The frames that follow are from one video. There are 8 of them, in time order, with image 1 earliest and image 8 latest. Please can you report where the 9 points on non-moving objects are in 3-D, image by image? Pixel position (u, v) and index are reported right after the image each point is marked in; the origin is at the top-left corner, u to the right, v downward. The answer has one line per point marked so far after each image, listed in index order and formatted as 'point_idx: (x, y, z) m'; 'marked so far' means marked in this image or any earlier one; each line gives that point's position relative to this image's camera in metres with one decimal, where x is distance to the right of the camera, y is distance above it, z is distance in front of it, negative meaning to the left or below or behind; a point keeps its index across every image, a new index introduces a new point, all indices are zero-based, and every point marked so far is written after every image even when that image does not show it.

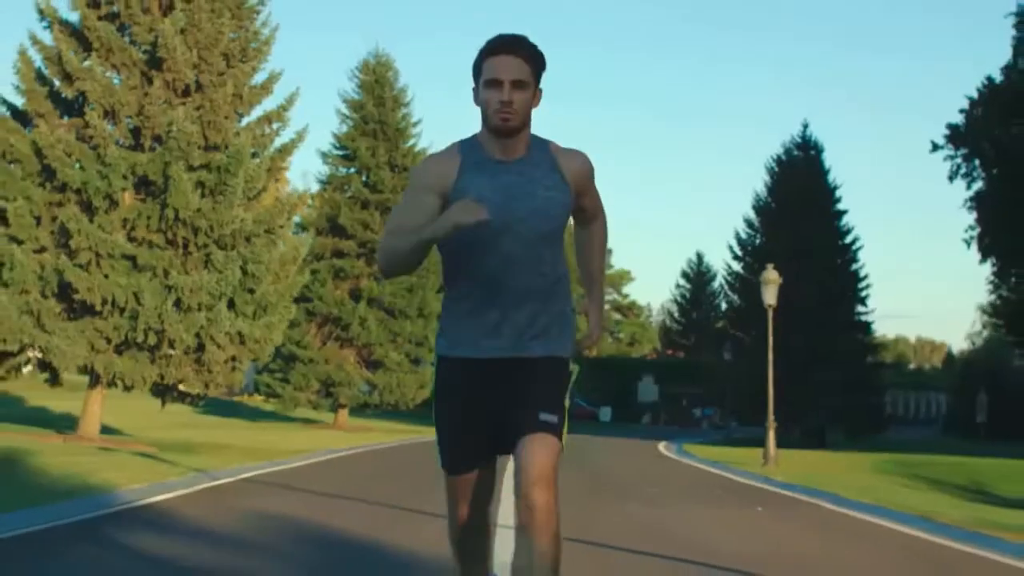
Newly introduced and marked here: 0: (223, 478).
0: (-3.8, -2.5, +18.5) m
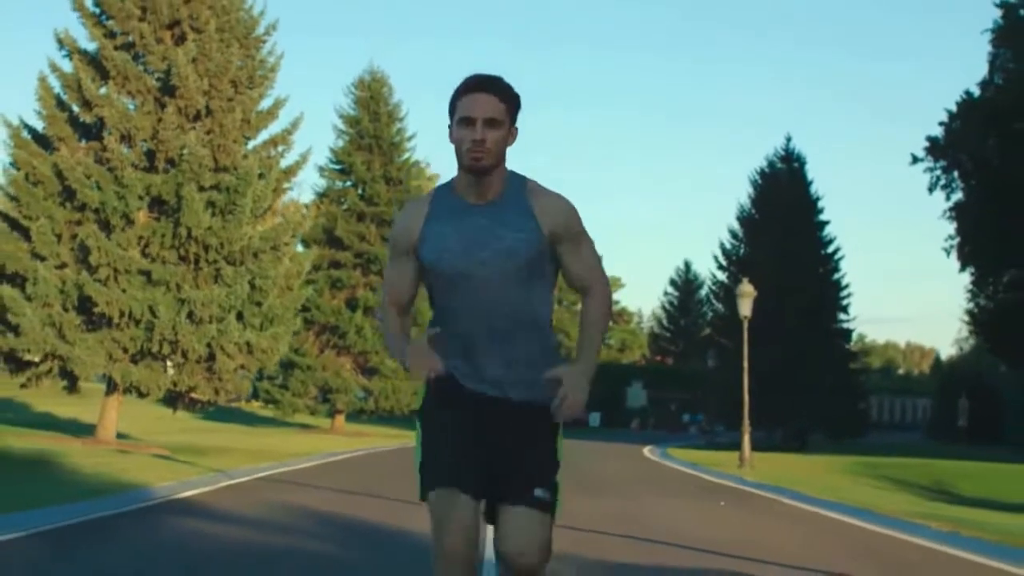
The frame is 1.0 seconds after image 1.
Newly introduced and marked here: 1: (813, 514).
0: (-3.9, -2.7, +20.4) m
1: (+4.0, -3.0, +19.1) m
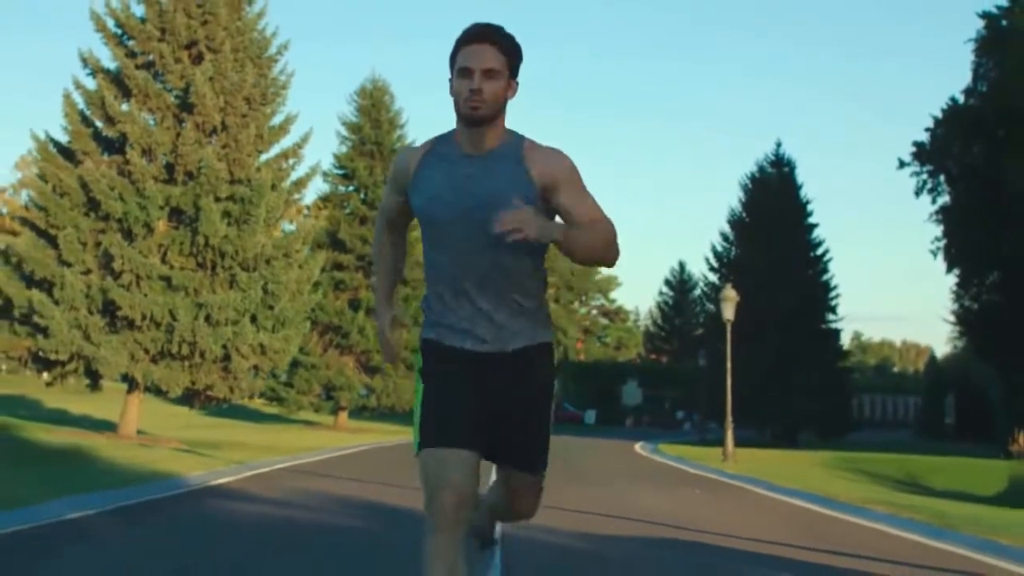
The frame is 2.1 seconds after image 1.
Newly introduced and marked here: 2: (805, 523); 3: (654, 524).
0: (-4.0, -2.9, +22.3) m
1: (+3.9, -3.1, +21.1) m
2: (+3.5, -2.8, +16.9) m
3: (+1.6, -2.6, +15.6) m
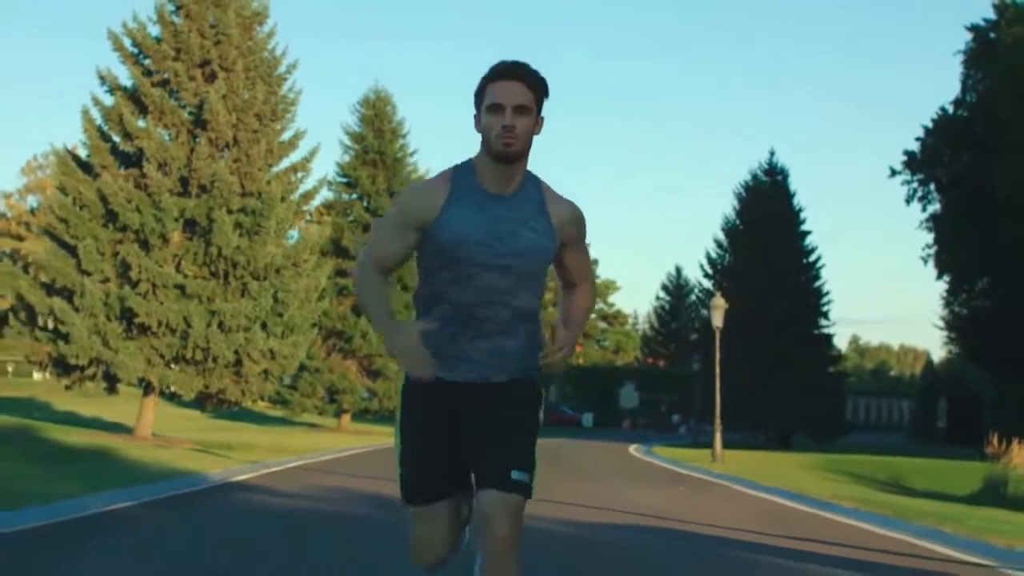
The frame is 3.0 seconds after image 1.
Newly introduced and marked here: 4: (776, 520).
0: (-4.0, -3.0, +23.9) m
1: (+3.9, -3.3, +22.7) m
2: (+3.5, -3.0, +18.4) m
3: (+1.5, -2.8, +17.1) m
4: (+3.3, -2.9, +17.4) m
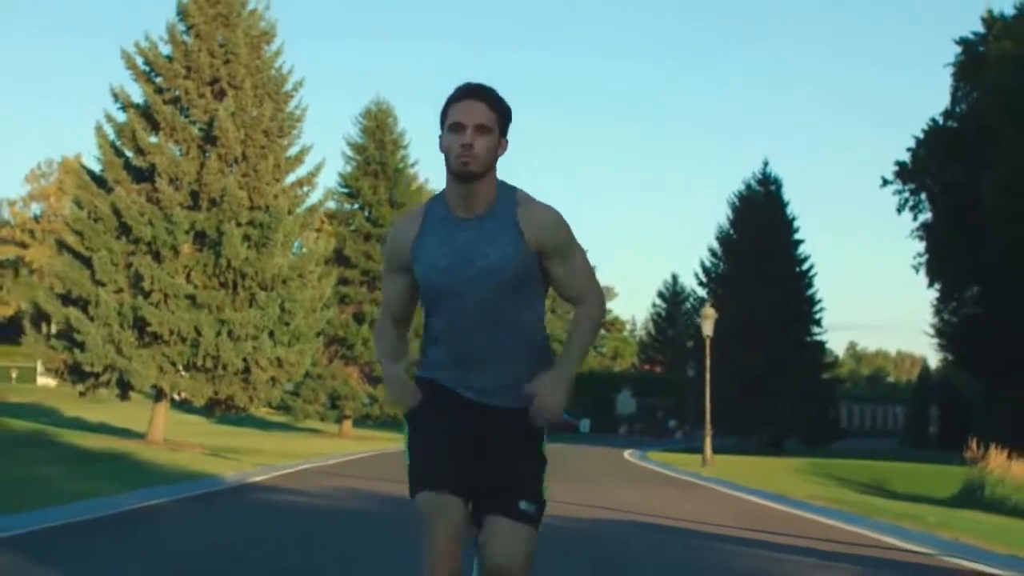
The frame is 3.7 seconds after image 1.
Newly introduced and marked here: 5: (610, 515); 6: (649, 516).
0: (-4.1, -3.2, +25.2) m
1: (+3.9, -3.5, +24.0) m
2: (+3.5, -3.2, +19.7) m
3: (+1.5, -3.0, +18.4) m
4: (+3.3, -3.1, +18.7) m
5: (+1.3, -2.9, +18.0) m
6: (+1.8, -3.0, +18.3) m
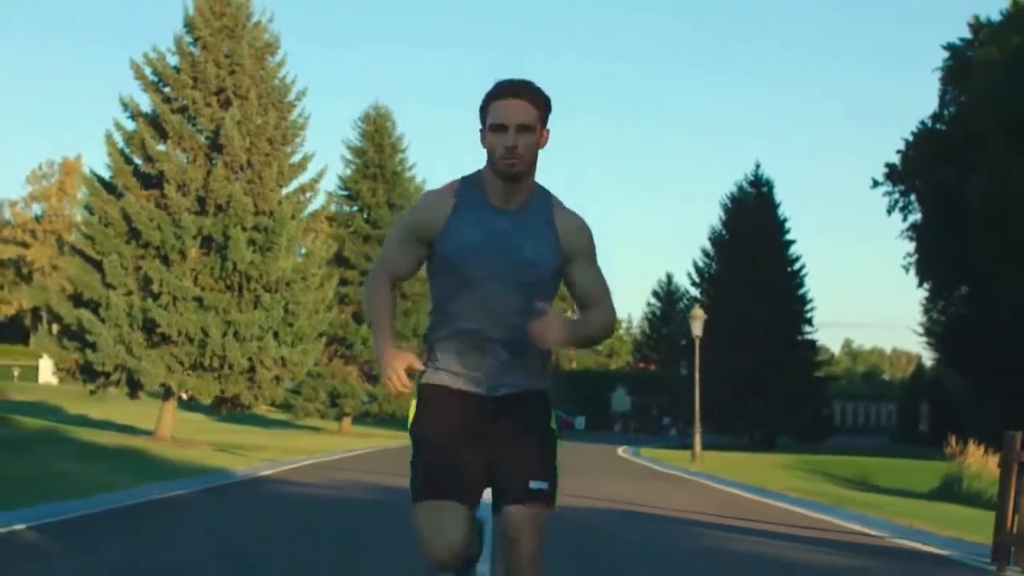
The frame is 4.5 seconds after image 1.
0: (-4.2, -3.3, +26.5) m
1: (+3.8, -3.6, +25.3) m
2: (+3.4, -3.3, +21.0) m
3: (+1.4, -3.1, +19.7) m
4: (+3.2, -3.2, +20.1) m
5: (+1.2, -3.0, +19.3) m
6: (+1.7, -3.1, +19.6) m
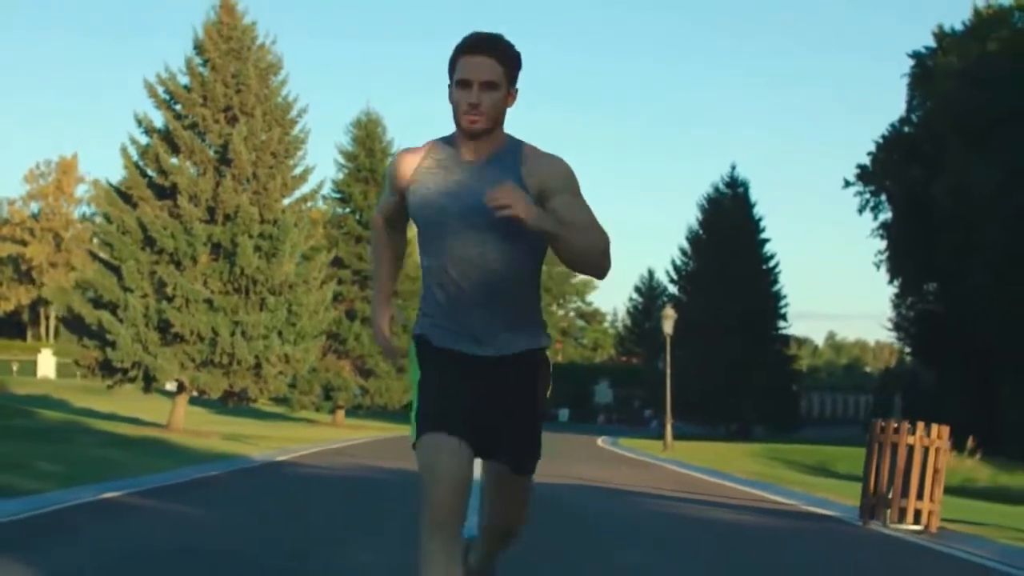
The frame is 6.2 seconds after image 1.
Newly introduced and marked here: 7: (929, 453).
0: (-4.5, -3.4, +29.6) m
1: (+3.5, -3.7, +28.5) m
2: (+3.1, -3.4, +24.2) m
3: (+1.2, -3.2, +22.8) m
4: (+3.0, -3.3, +23.2) m
5: (+0.9, -3.2, +22.5) m
6: (+1.5, -3.2, +22.8) m
7: (+4.3, -1.7, +14.6) m
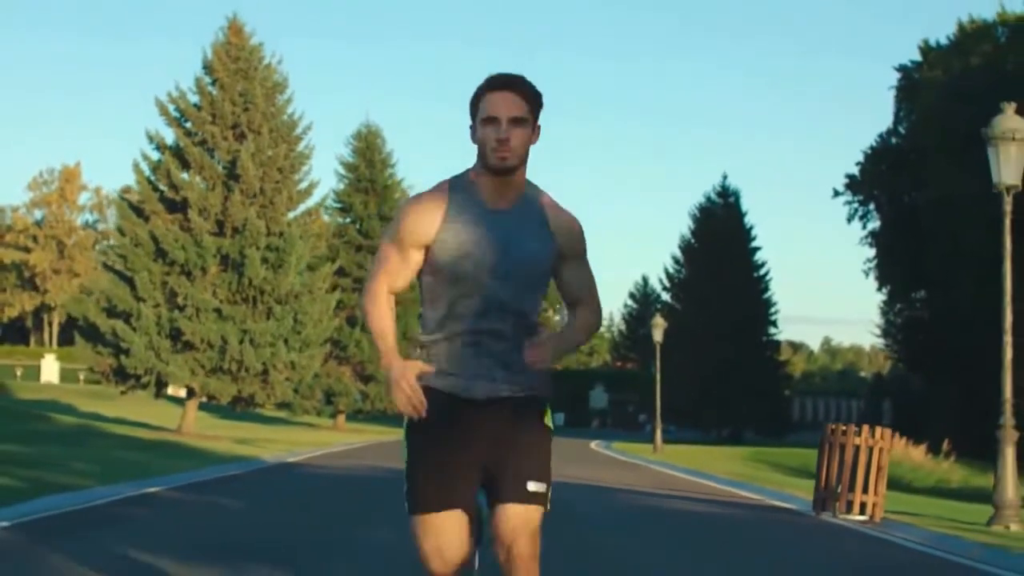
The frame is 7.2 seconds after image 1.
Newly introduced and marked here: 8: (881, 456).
0: (-4.6, -3.7, +31.3) m
1: (+3.4, -4.0, +30.2) m
2: (+3.1, -3.6, +25.9) m
3: (+1.1, -3.4, +24.6) m
4: (+2.9, -3.5, +25.0) m
5: (+0.9, -3.4, +24.2) m
6: (+1.4, -3.4, +24.5) m
7: (+4.3, -1.9, +16.3) m
8: (+4.3, -2.0, +16.3) m
